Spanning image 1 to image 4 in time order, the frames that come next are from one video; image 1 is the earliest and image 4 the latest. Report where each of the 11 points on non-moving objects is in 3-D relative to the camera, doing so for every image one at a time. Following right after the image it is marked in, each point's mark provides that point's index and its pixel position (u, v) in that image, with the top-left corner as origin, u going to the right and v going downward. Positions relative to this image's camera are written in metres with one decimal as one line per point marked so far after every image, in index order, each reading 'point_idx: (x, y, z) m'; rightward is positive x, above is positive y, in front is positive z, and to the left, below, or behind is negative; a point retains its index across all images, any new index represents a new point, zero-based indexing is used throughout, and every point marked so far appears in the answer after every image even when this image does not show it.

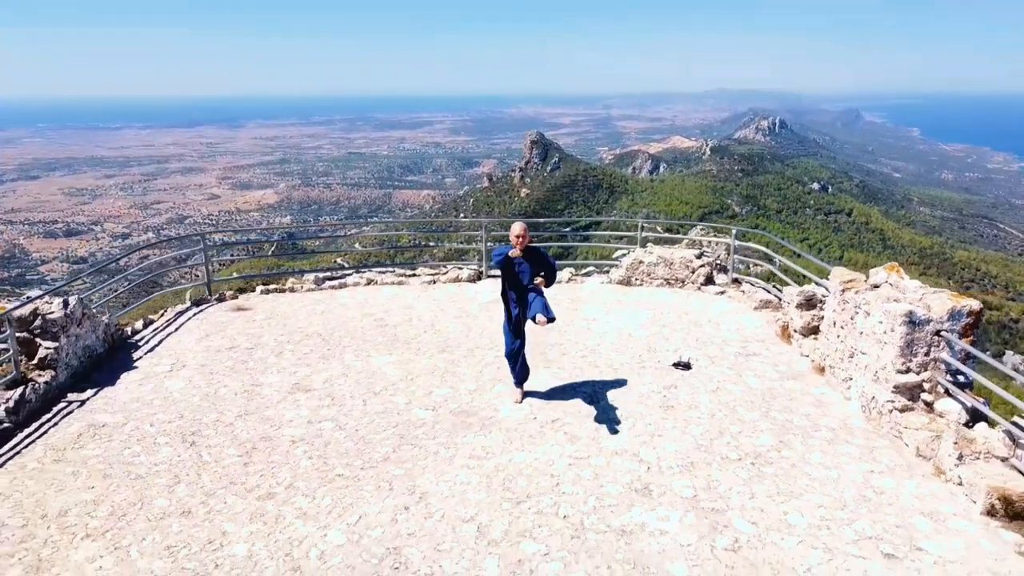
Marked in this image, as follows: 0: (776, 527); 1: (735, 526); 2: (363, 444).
0: (+1.5, -1.4, +4.5) m
1: (+1.3, -1.4, +4.5) m
2: (-1.1, -1.1, +5.7) m
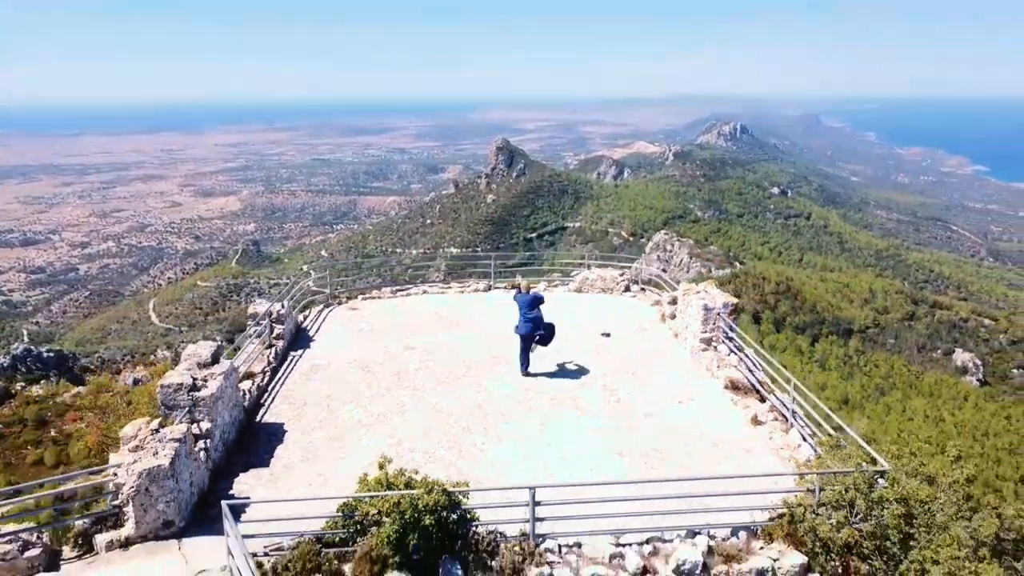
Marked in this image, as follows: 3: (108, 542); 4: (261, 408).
0: (+1.7, -1.5, +10.8) m
1: (+1.5, -1.5, +10.8) m
2: (-1.0, -1.2, +11.9) m
3: (-3.8, -2.4, +7.2) m
4: (-3.4, -1.6, +10.5) m
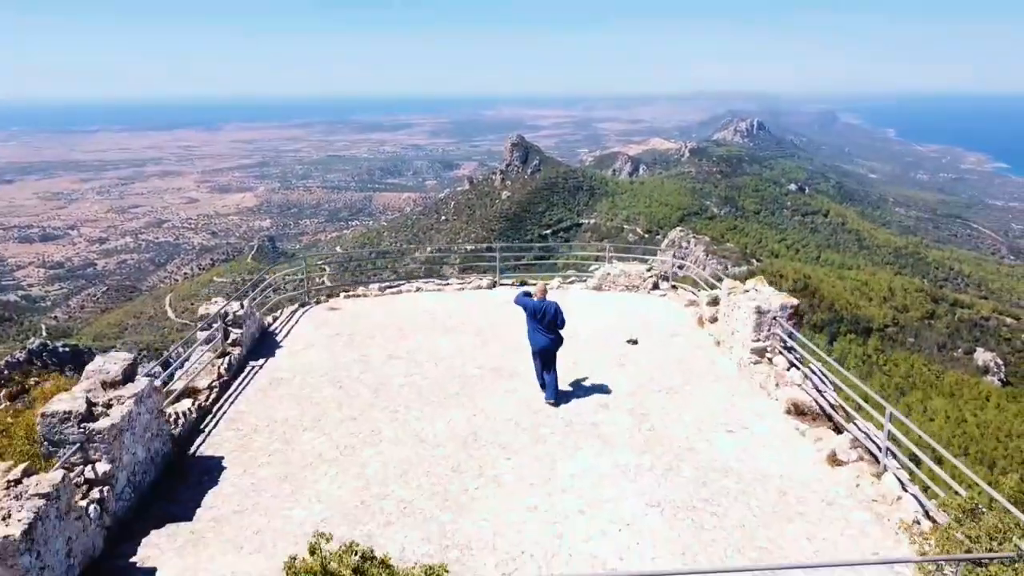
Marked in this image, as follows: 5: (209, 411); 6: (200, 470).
0: (+1.7, -1.4, +8.5) m
1: (+1.6, -1.5, +8.5) m
2: (-0.9, -1.2, +9.6) m
3: (-3.8, -2.3, +5.1) m
4: (-3.3, -1.6, +8.3) m
5: (-3.4, -1.4, +8.9) m
6: (-3.0, -1.8, +7.6) m
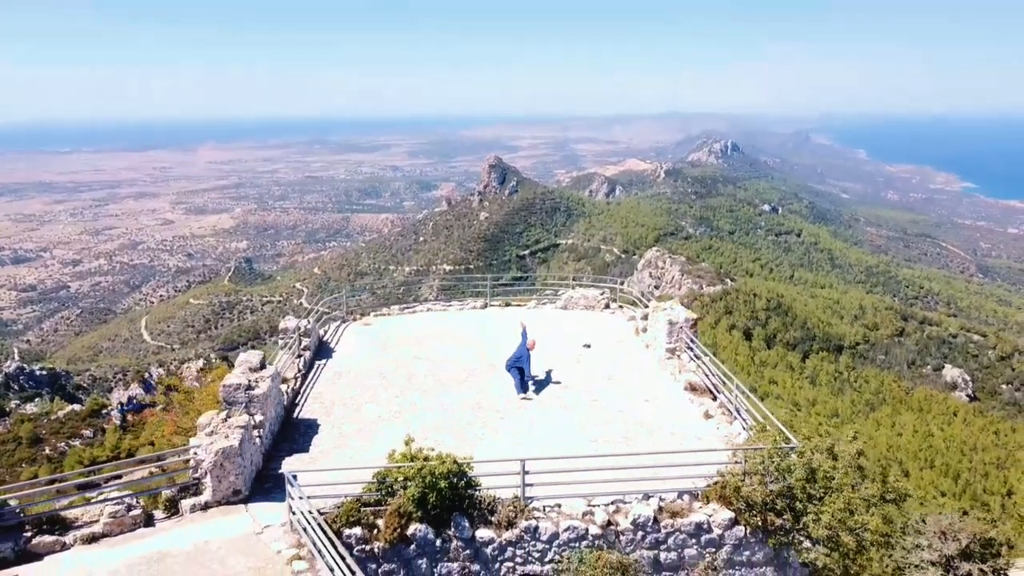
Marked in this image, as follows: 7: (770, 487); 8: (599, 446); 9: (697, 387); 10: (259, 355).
0: (+1.6, -1.8, +12.9) m
1: (+1.4, -1.8, +12.9) m
2: (-1.1, -1.6, +14.0) m
3: (-3.8, -2.6, +9.3) m
4: (-3.5, -1.9, +12.6) m
5: (-3.6, -1.8, +13.1) m
6: (-3.2, -2.1, +11.8) m
7: (+3.0, -2.3, +9.0) m
8: (+1.2, -2.2, +10.9) m
9: (+3.0, -1.6, +12.9) m
10: (-3.9, -1.0, +11.9) m
